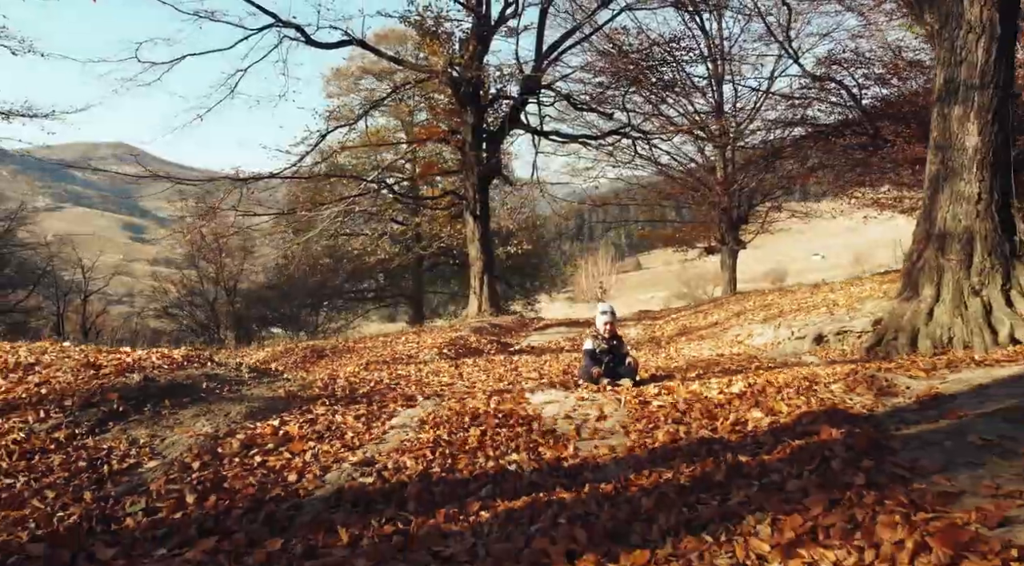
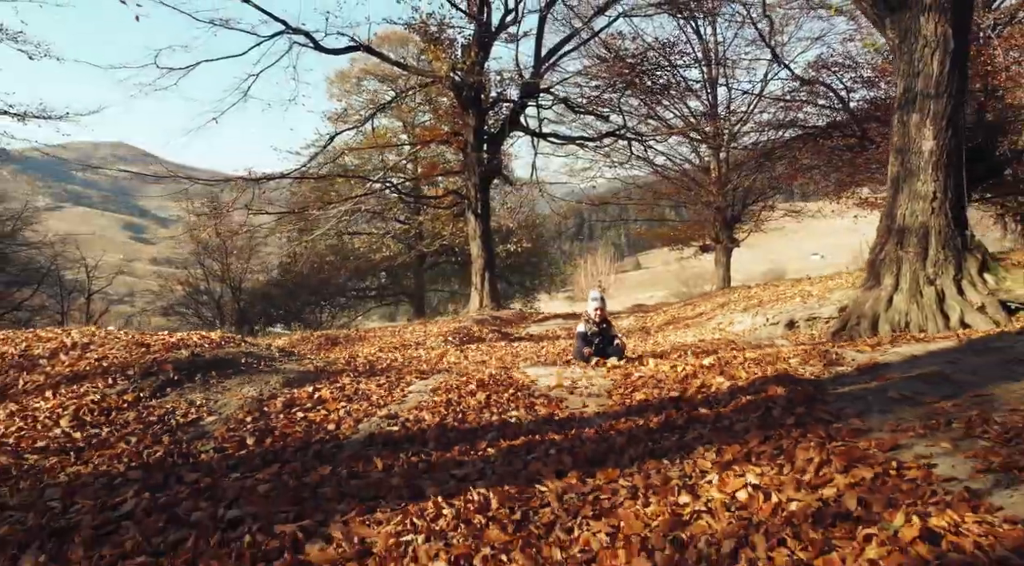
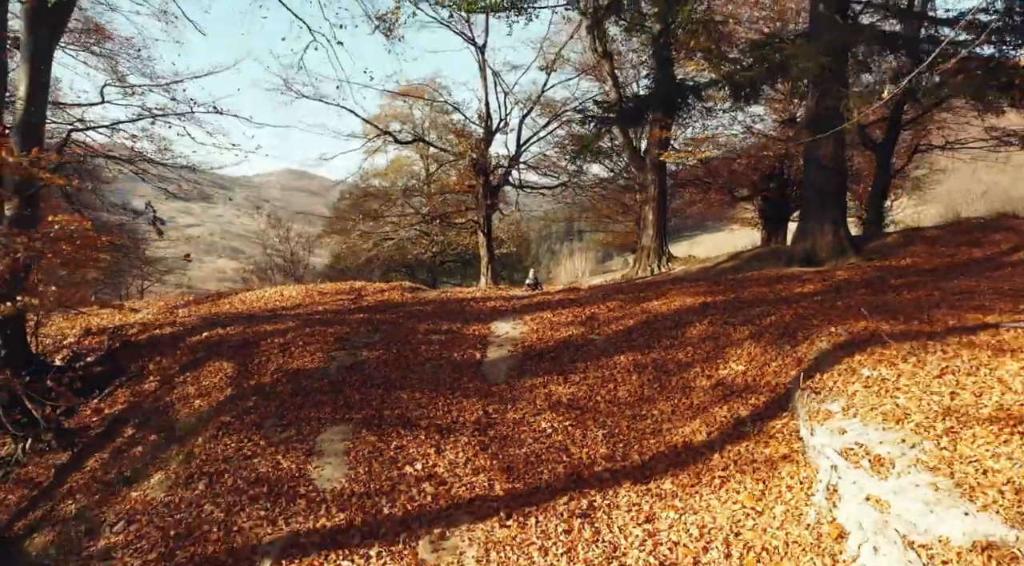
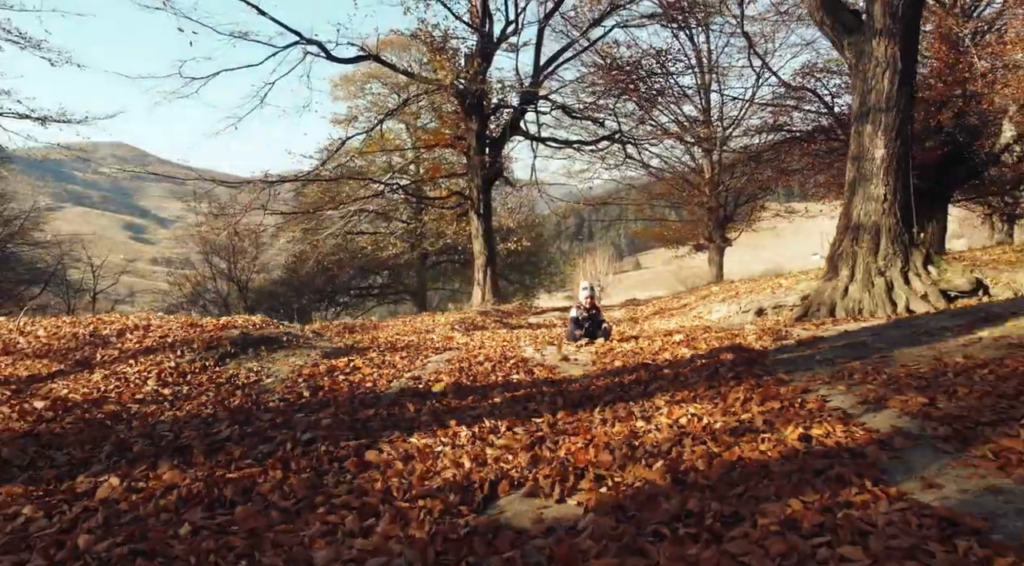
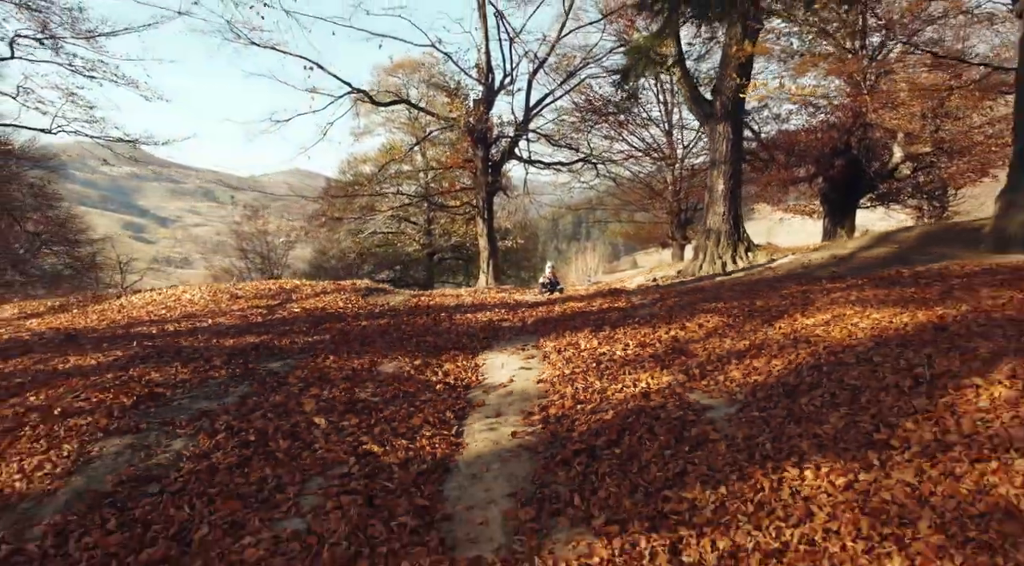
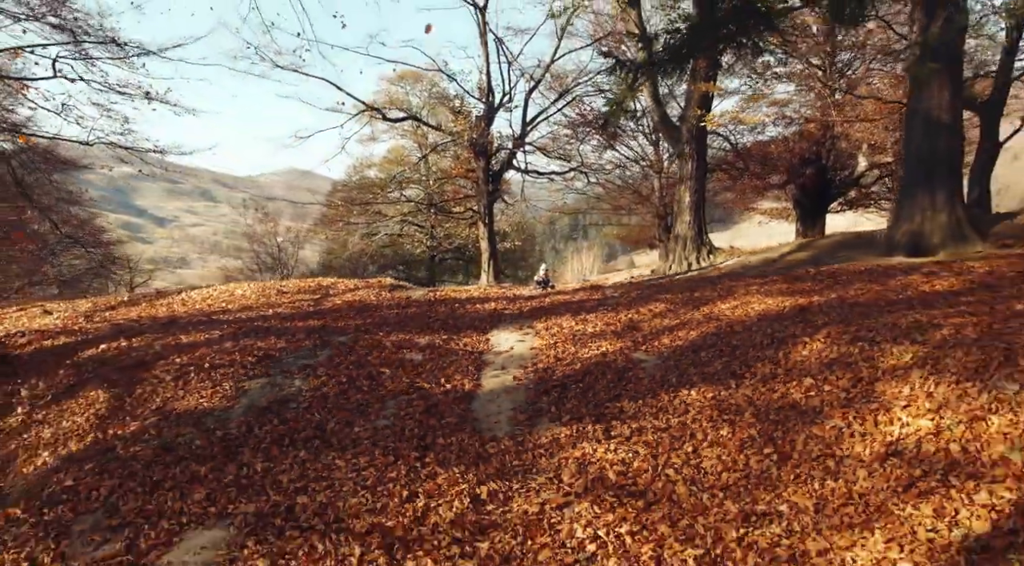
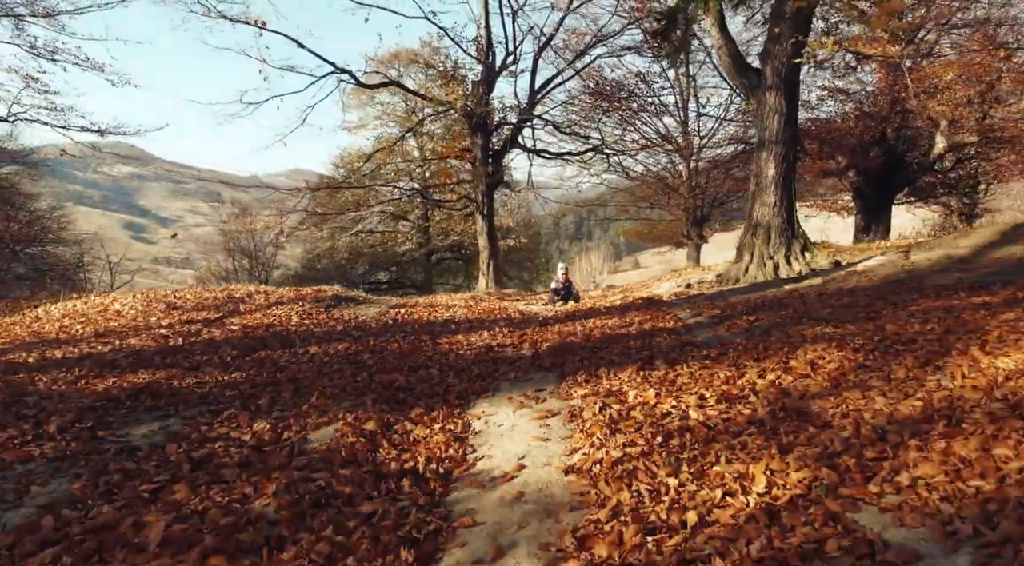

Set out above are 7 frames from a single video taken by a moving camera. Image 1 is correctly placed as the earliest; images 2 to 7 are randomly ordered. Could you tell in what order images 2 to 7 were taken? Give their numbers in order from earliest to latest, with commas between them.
2, 4, 7, 5, 6, 3
